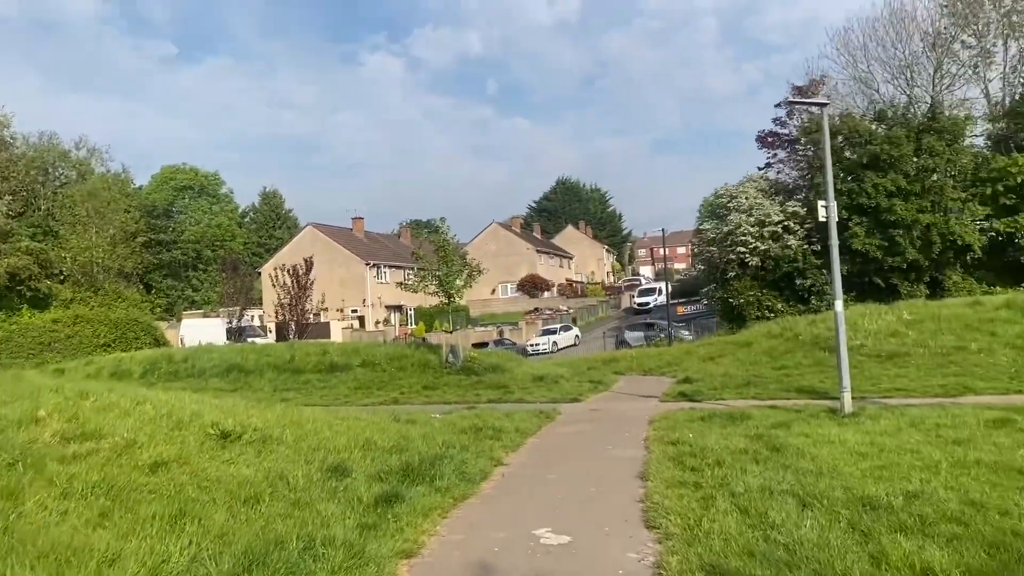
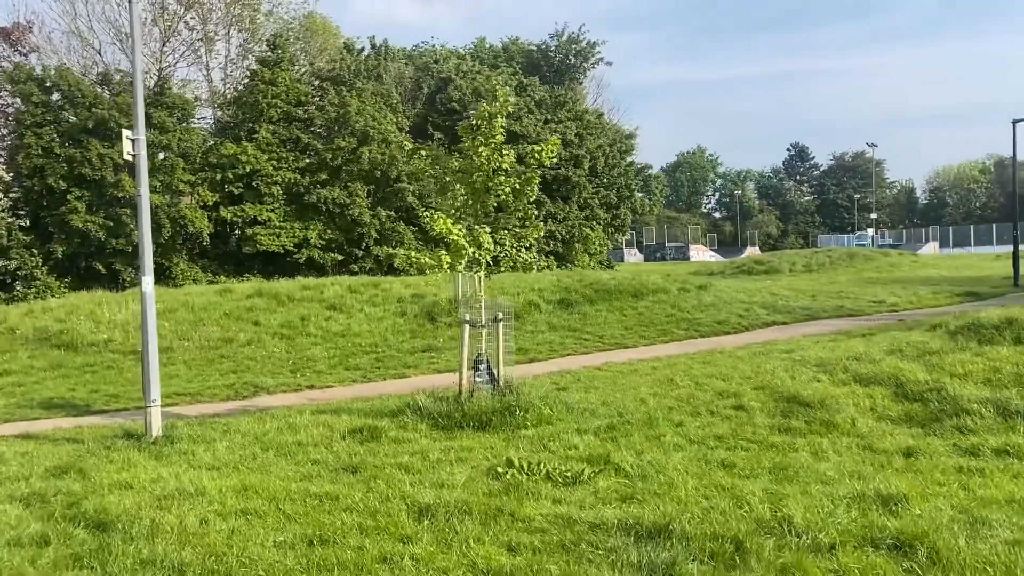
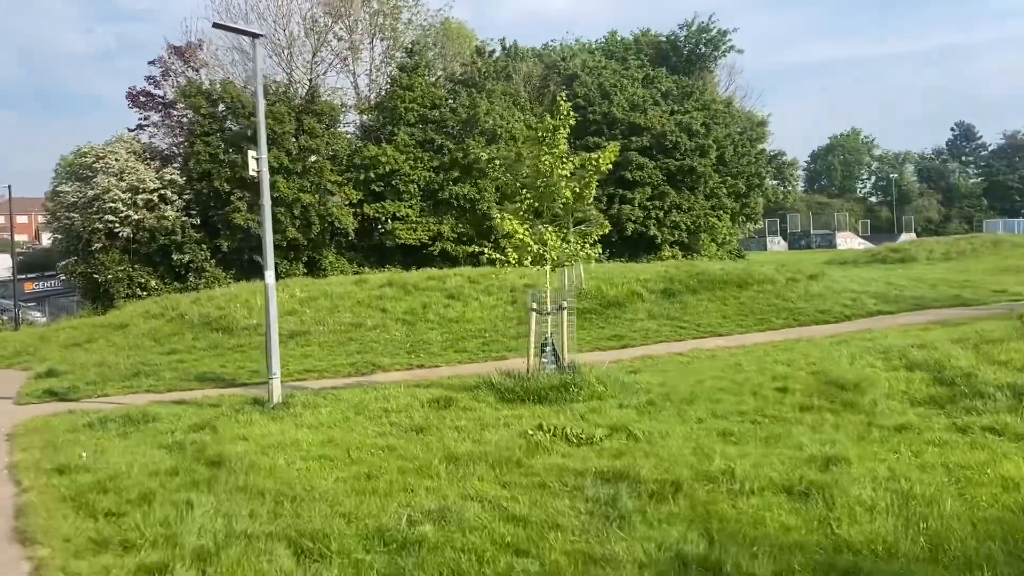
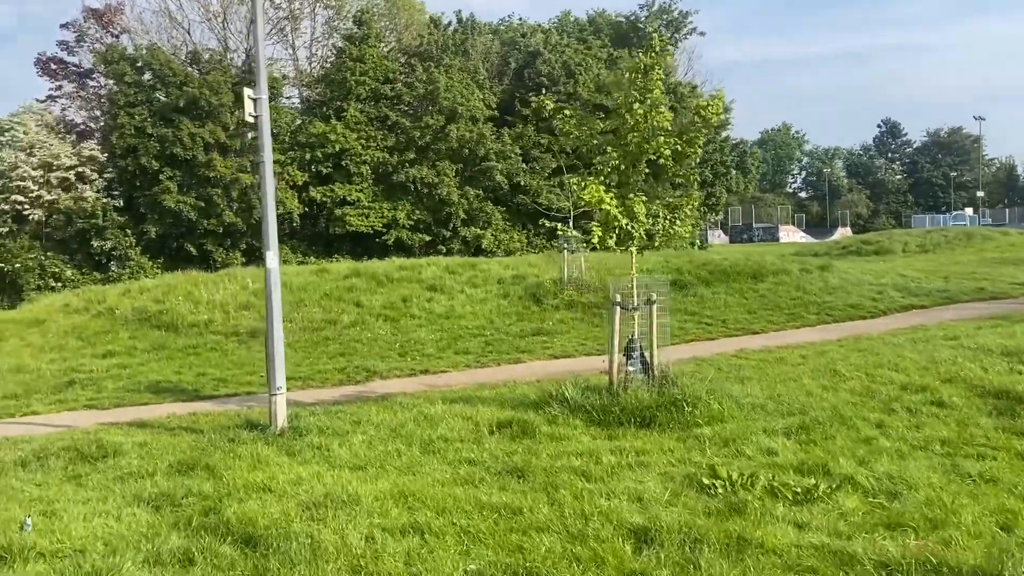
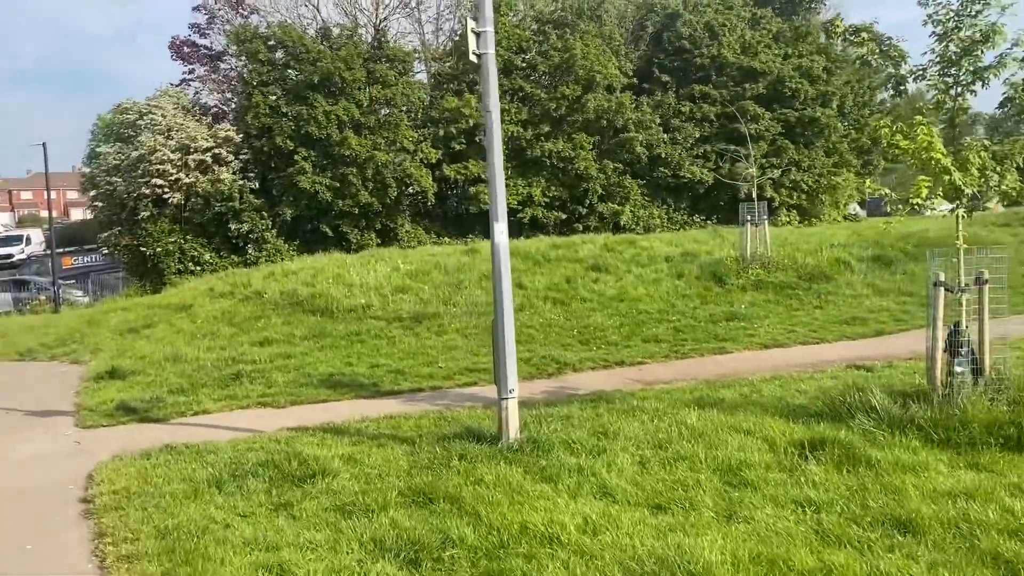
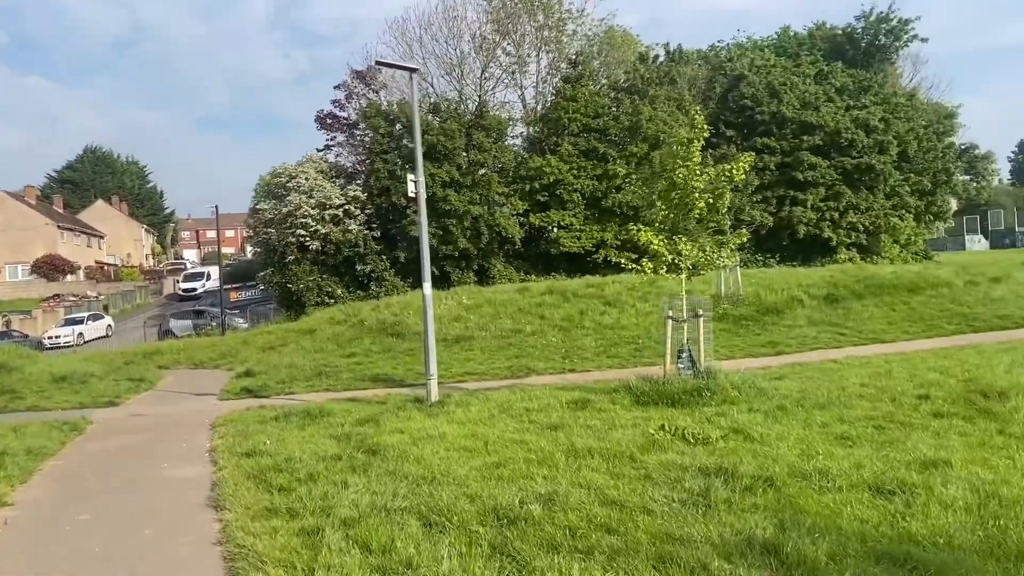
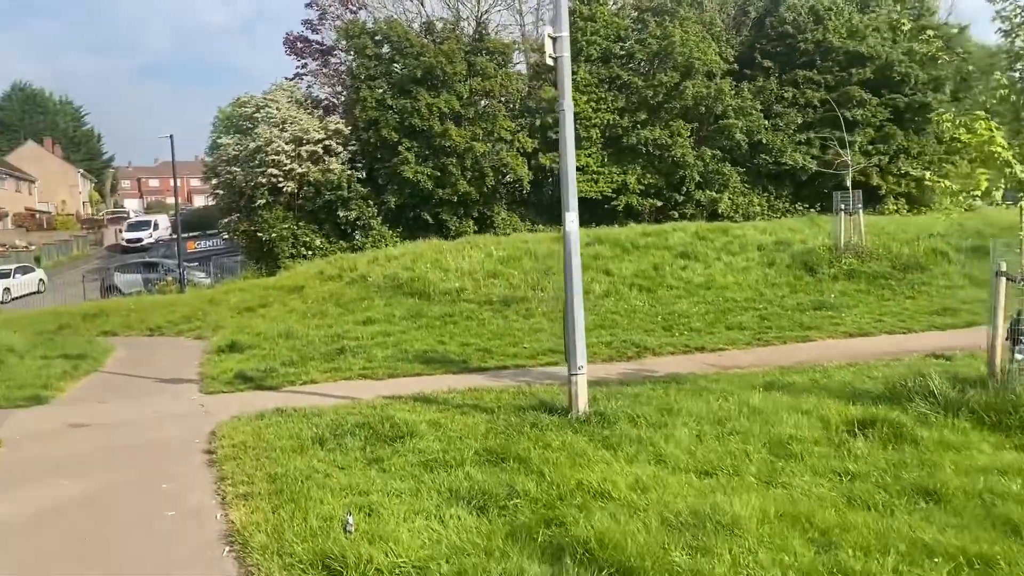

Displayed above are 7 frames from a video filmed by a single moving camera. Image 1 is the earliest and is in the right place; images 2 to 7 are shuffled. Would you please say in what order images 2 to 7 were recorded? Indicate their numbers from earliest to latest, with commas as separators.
6, 3, 2, 4, 7, 5
